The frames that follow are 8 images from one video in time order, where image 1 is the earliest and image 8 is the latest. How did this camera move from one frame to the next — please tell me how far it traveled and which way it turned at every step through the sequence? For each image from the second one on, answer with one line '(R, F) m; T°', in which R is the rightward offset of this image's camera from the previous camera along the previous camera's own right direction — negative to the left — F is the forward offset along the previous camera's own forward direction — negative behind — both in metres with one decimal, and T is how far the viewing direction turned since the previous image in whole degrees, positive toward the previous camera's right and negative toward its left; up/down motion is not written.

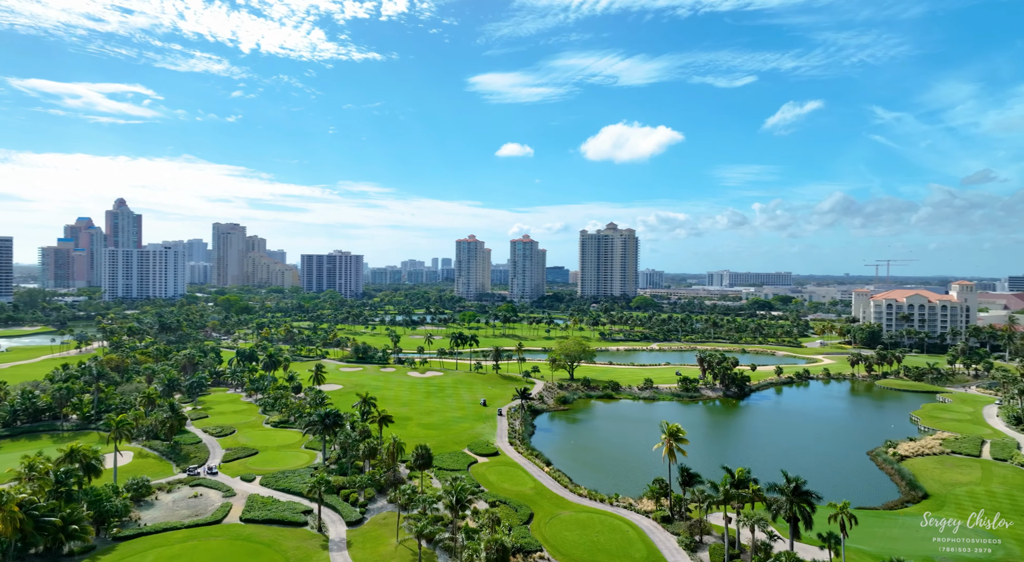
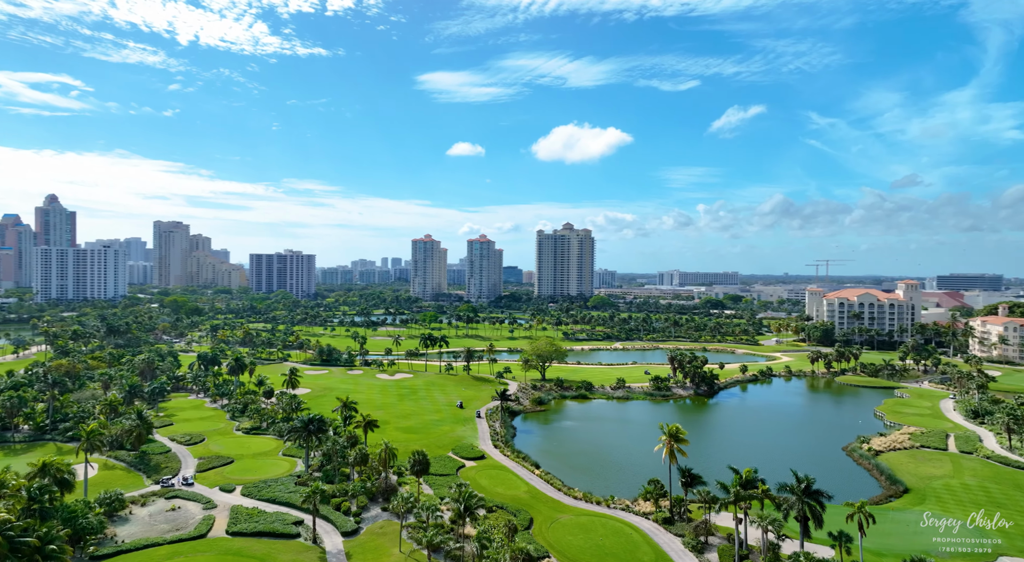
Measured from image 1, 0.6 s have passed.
(-3.0, +1.0) m; +4°
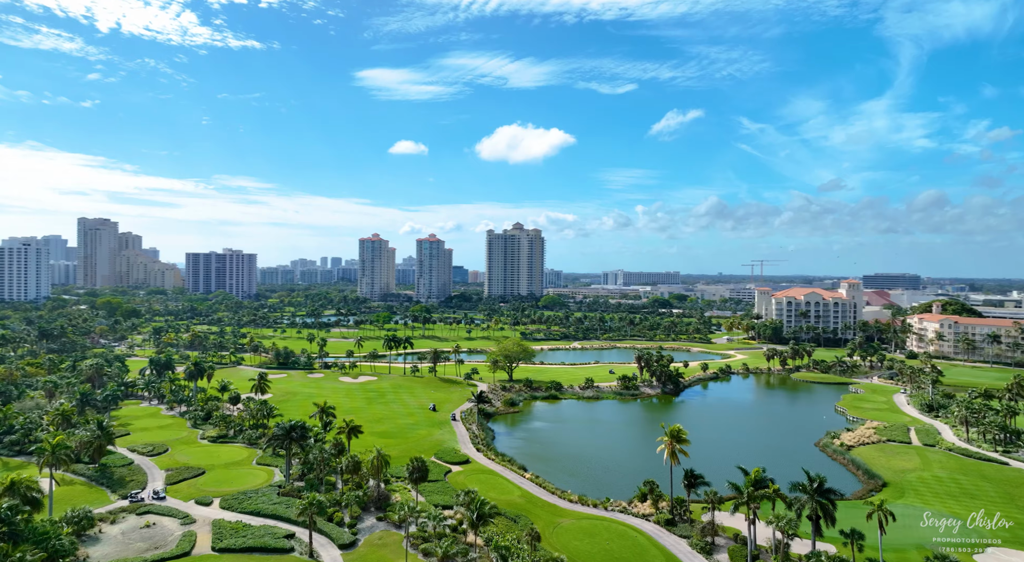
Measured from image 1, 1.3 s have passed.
(-3.6, +1.2) m; +5°
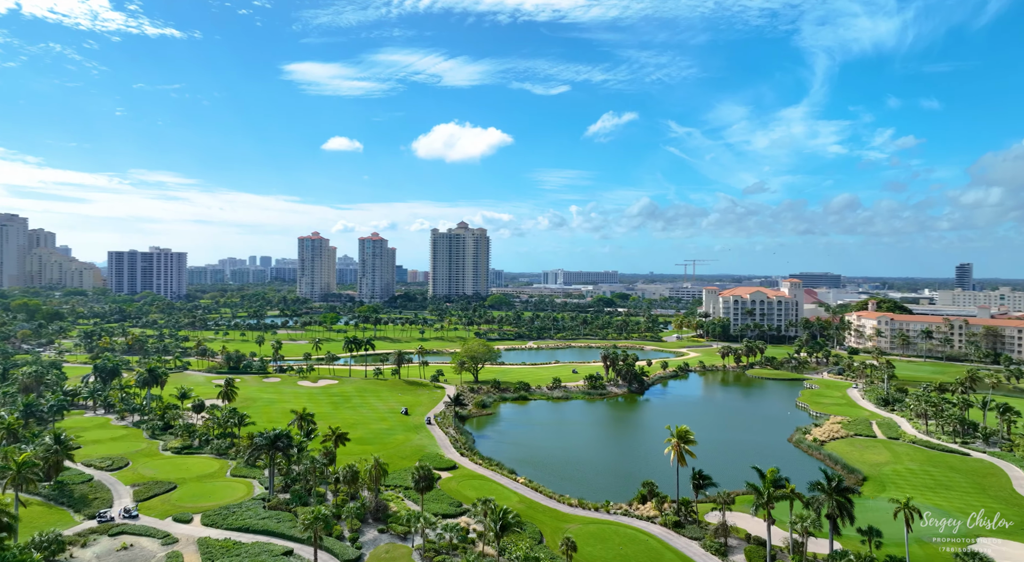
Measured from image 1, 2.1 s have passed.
(-4.3, +1.4) m; +5°
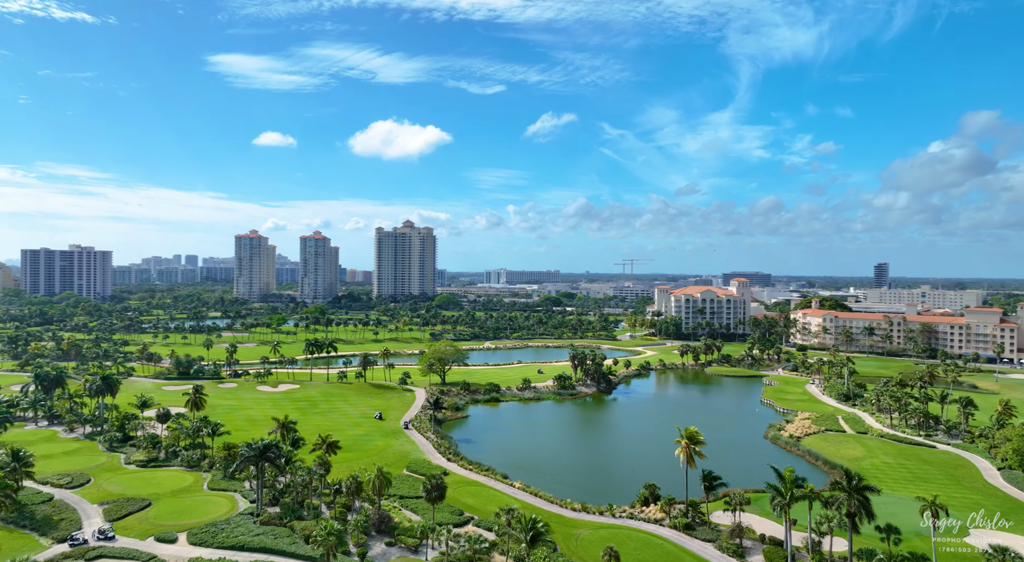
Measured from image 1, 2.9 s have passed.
(-4.4, +1.4) m; +5°
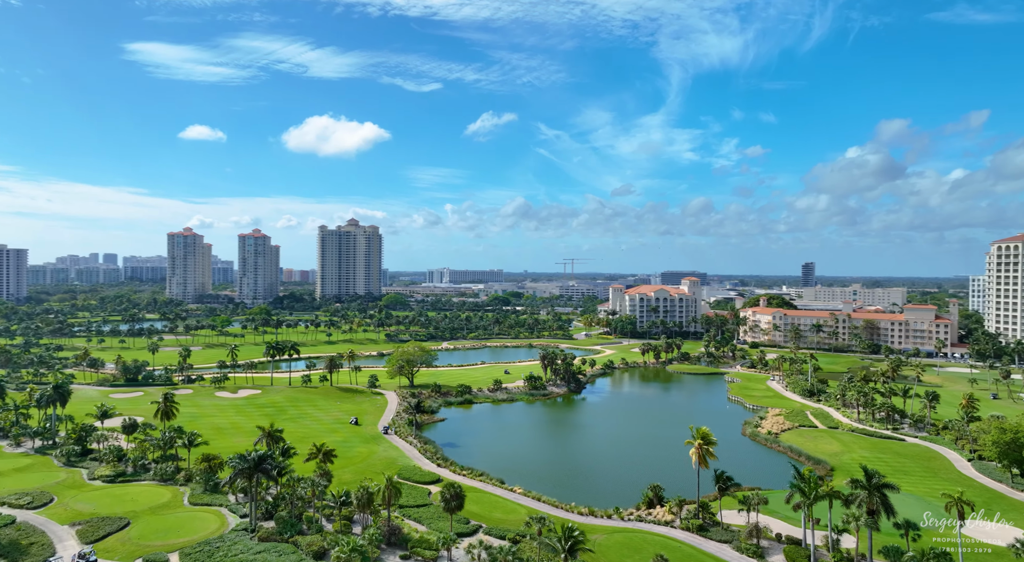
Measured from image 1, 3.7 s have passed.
(-4.6, +1.3) m; +5°
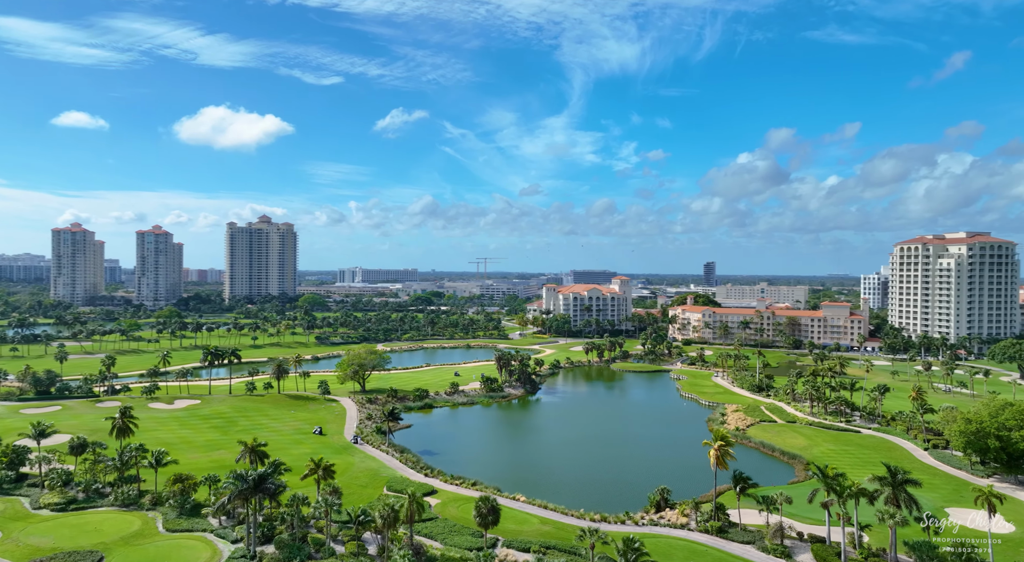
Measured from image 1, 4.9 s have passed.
(-6.9, +1.9) m; +7°
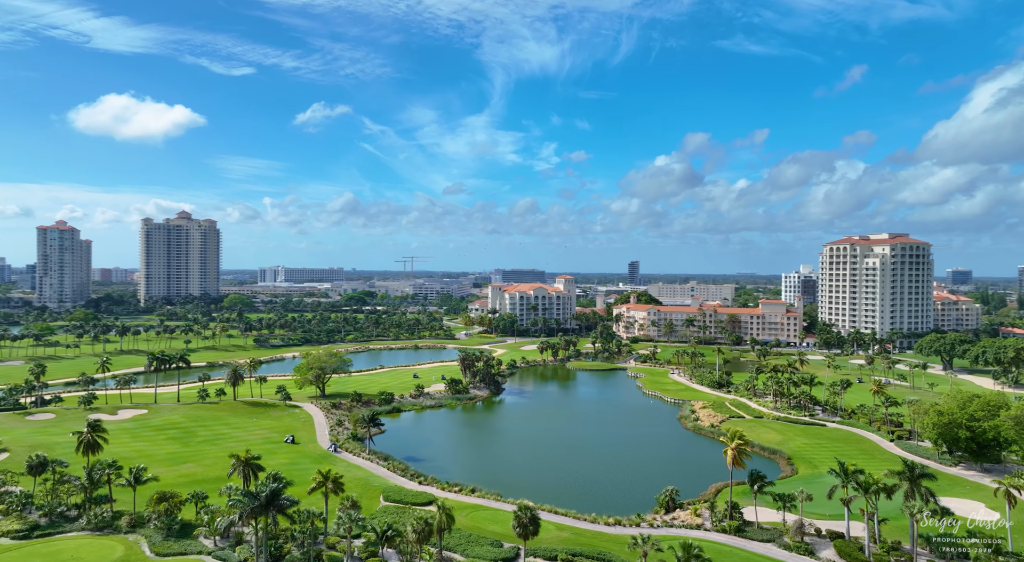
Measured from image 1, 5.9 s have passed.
(-6.1, +1.4) m; +6°
